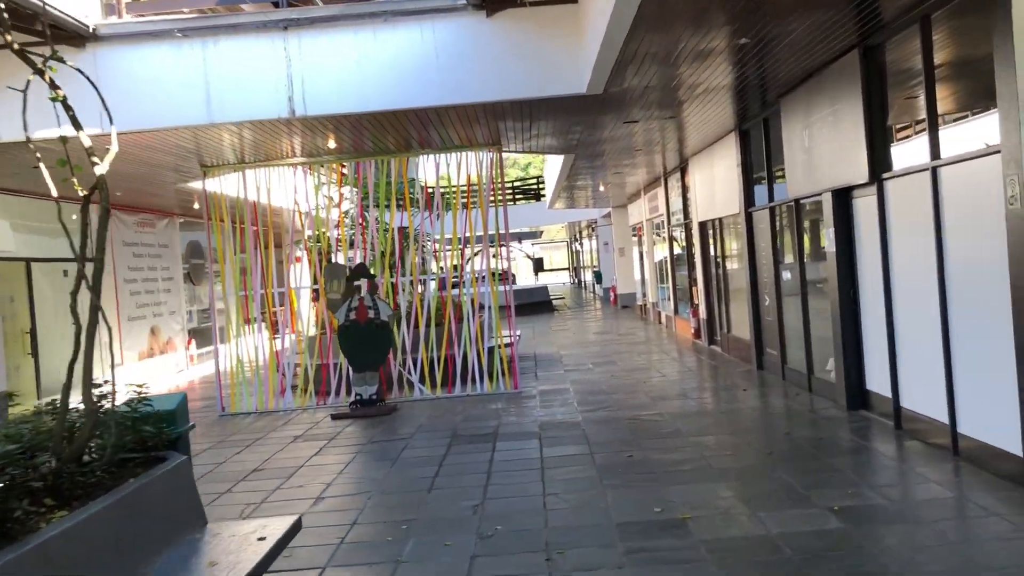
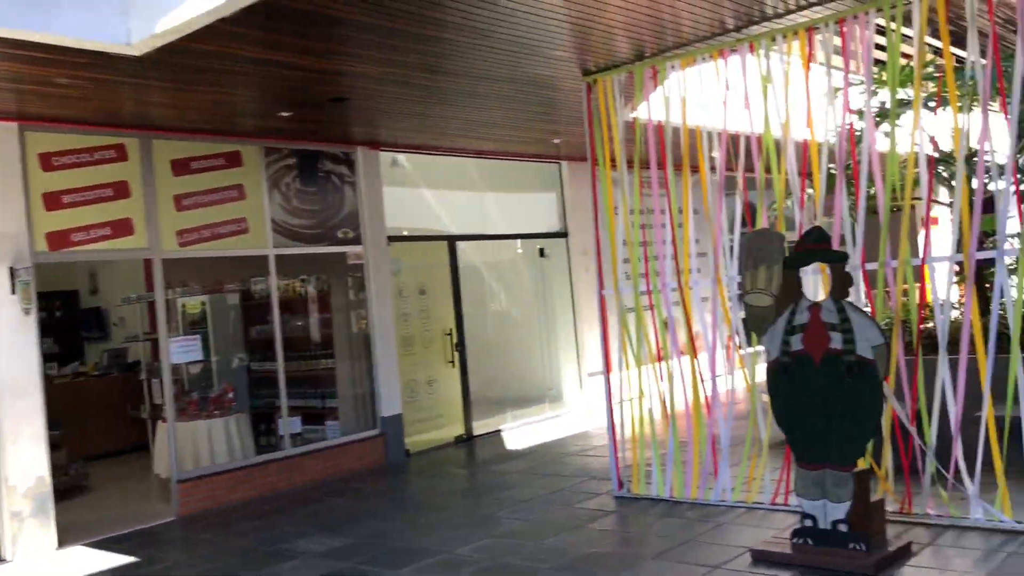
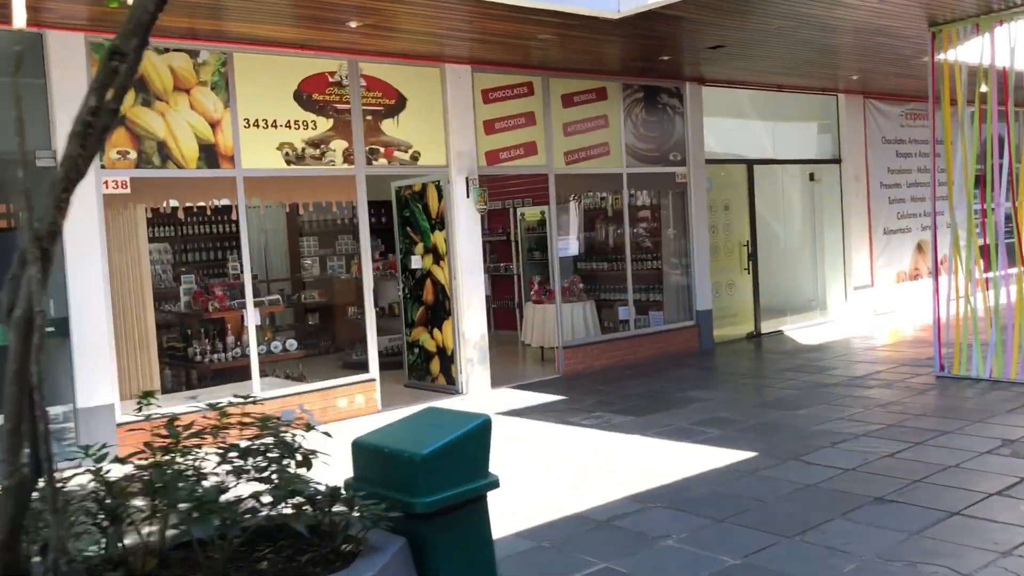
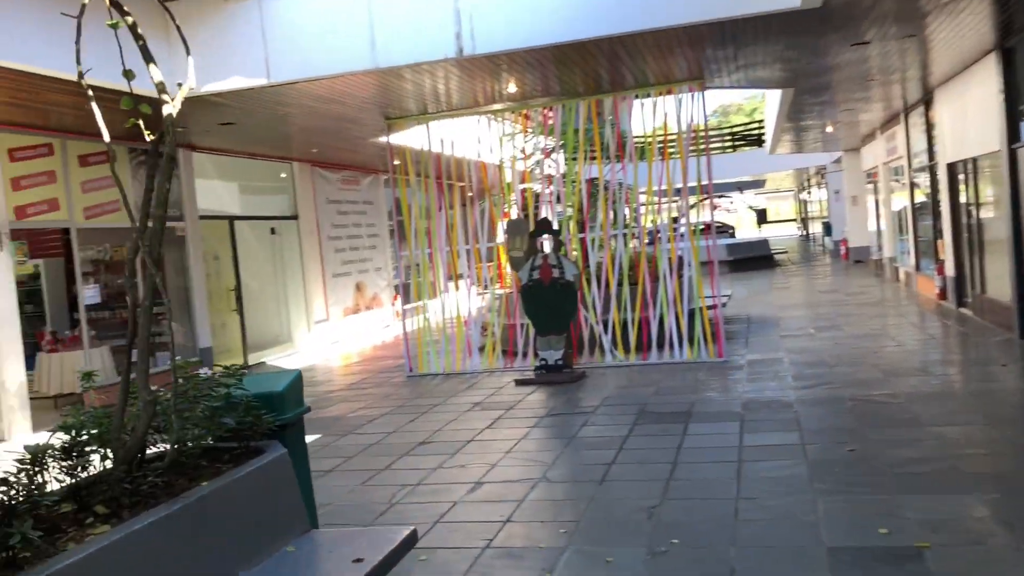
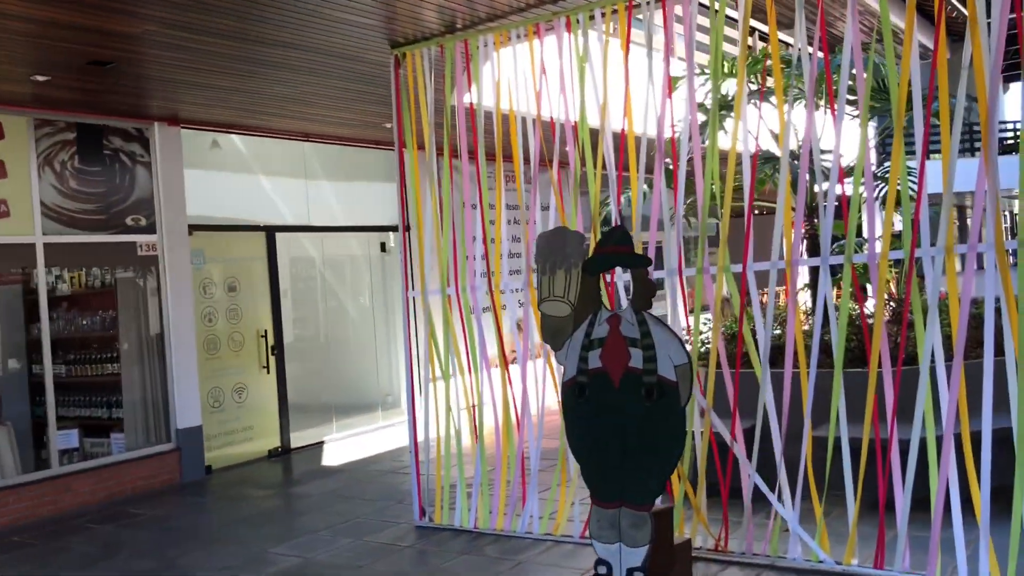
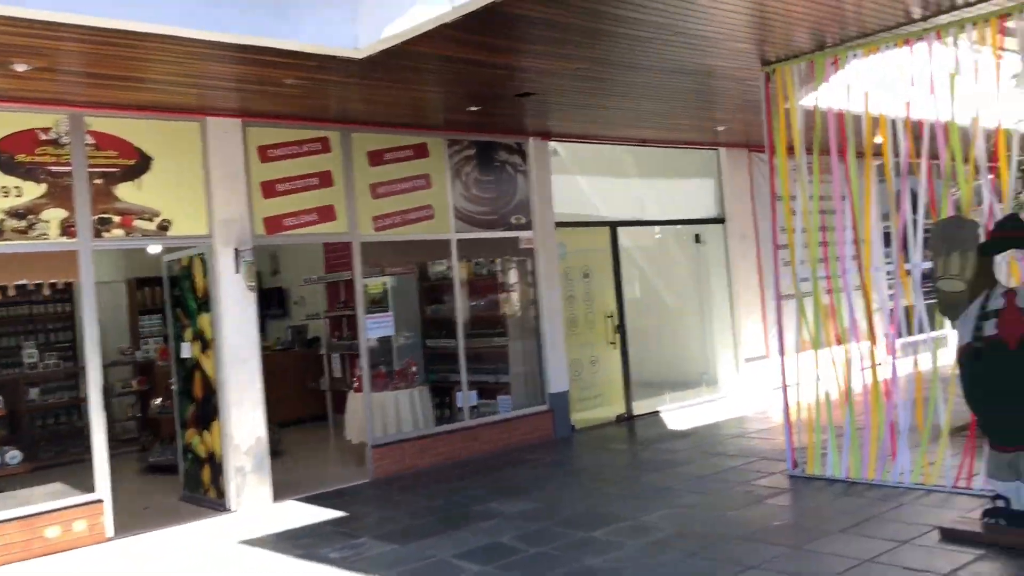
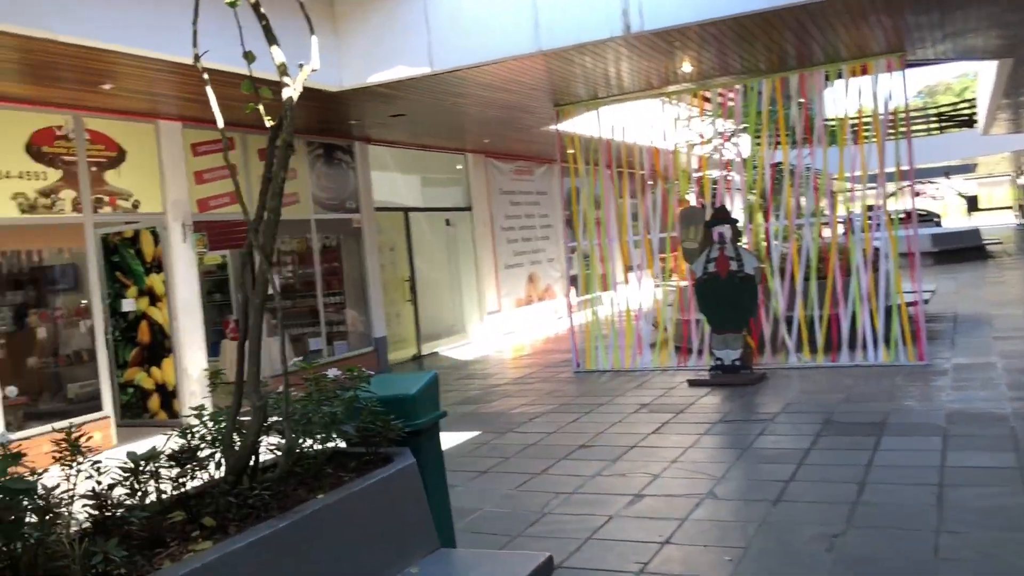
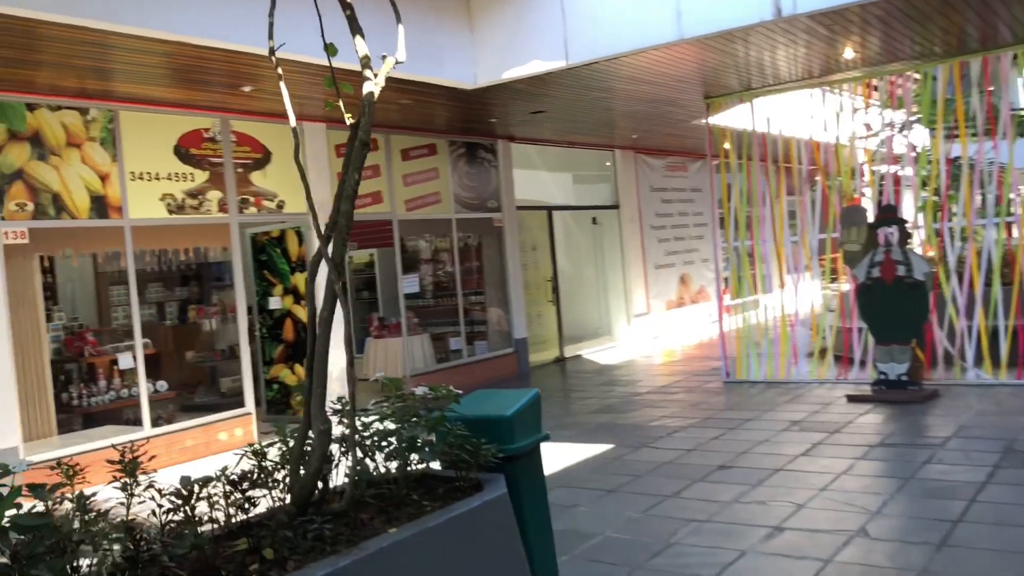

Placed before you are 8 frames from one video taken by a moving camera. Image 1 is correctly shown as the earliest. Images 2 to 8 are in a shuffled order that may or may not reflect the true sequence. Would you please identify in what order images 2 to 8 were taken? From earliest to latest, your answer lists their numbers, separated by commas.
4, 7, 8, 3, 6, 2, 5
